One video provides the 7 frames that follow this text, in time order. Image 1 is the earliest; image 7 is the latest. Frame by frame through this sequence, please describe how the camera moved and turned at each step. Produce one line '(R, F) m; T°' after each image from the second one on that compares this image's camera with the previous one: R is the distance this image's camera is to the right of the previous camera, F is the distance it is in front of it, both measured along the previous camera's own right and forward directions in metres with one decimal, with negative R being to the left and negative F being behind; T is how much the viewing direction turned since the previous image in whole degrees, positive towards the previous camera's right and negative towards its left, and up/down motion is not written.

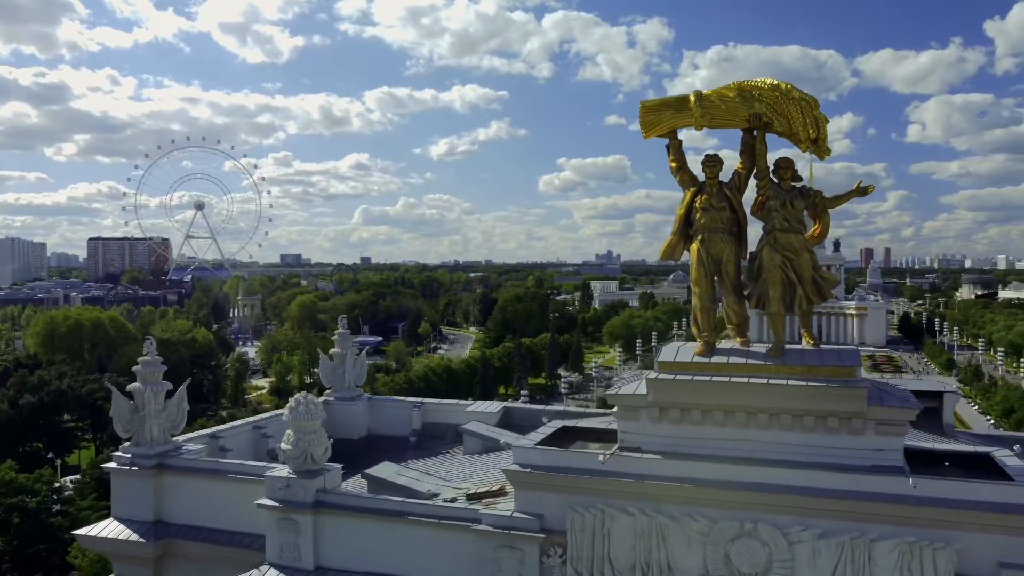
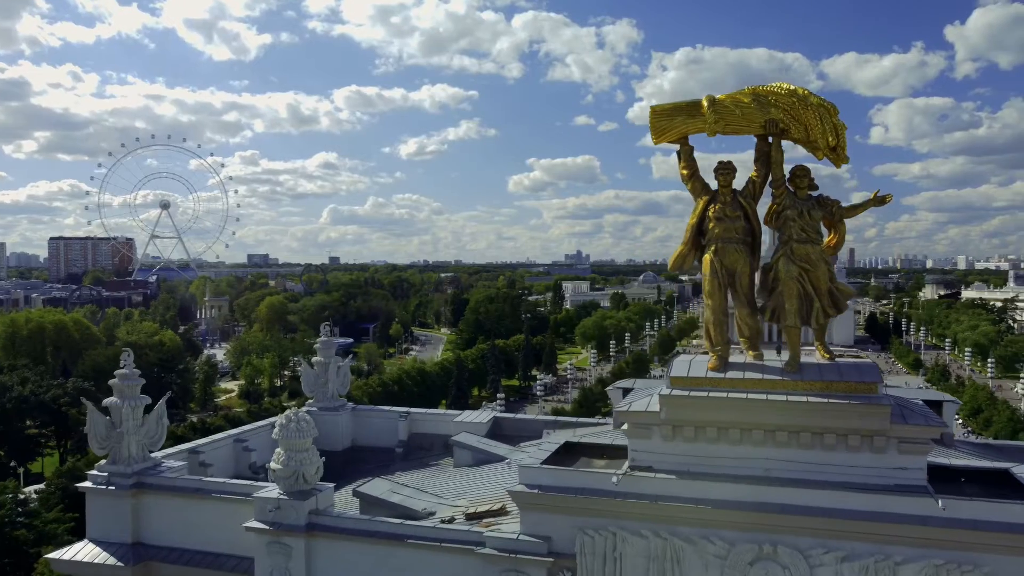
(-0.4, +0.4) m; +2°
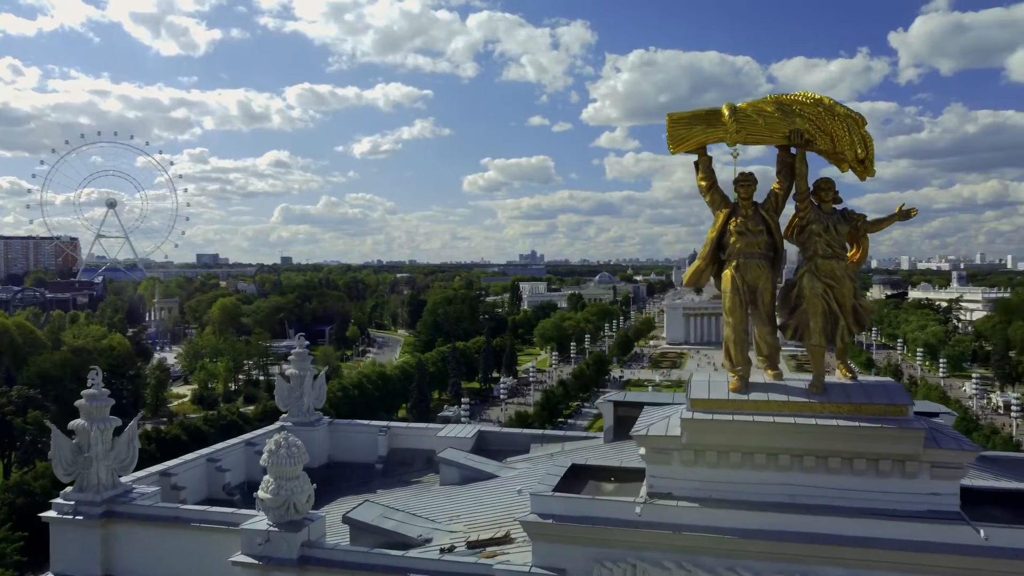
(-0.5, +0.5) m; +3°
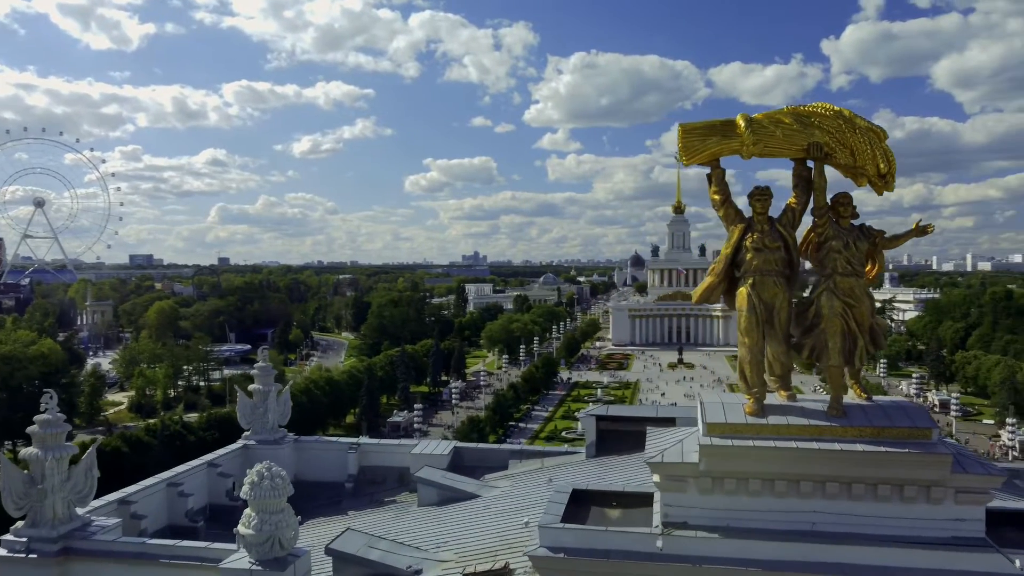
(-0.6, +0.5) m; +4°
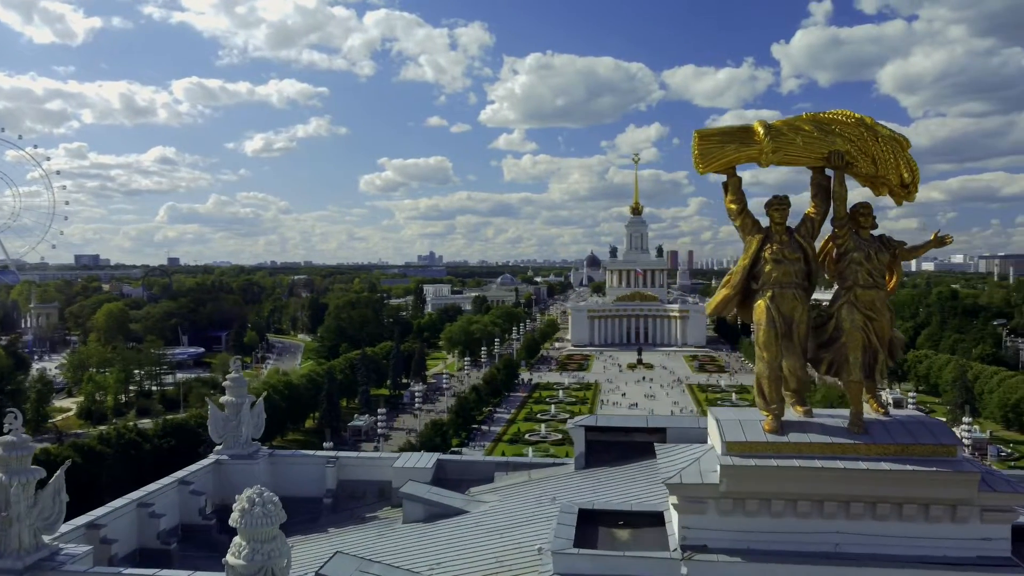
(-0.5, +0.4) m; +3°
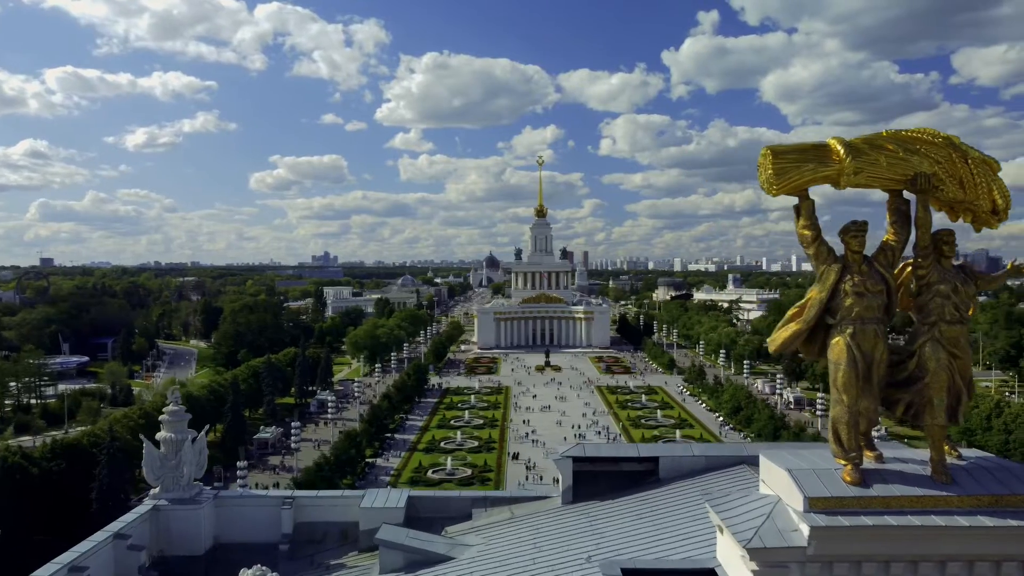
(-1.2, +1.1) m; +7°
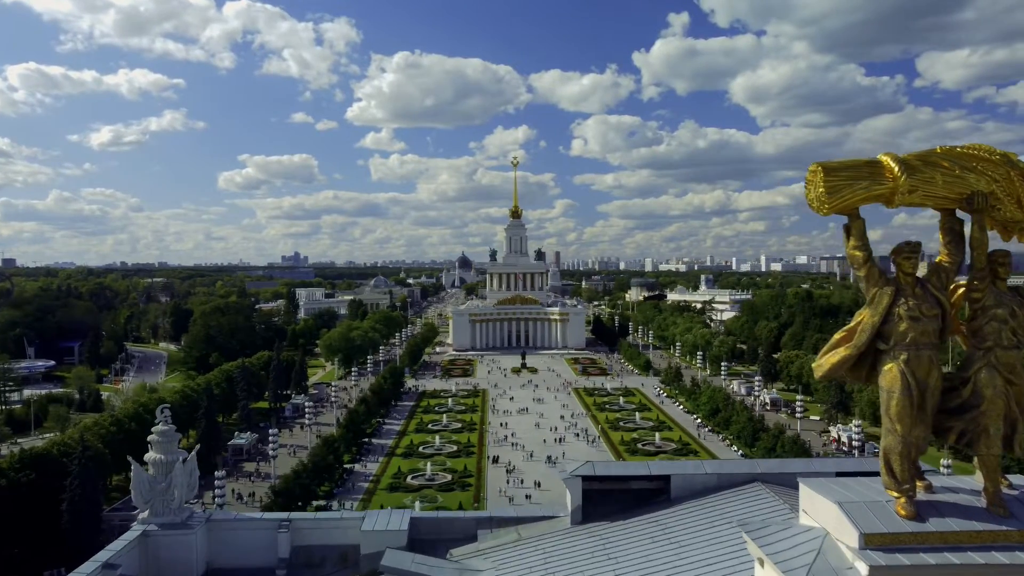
(-0.5, +0.4) m; +2°
